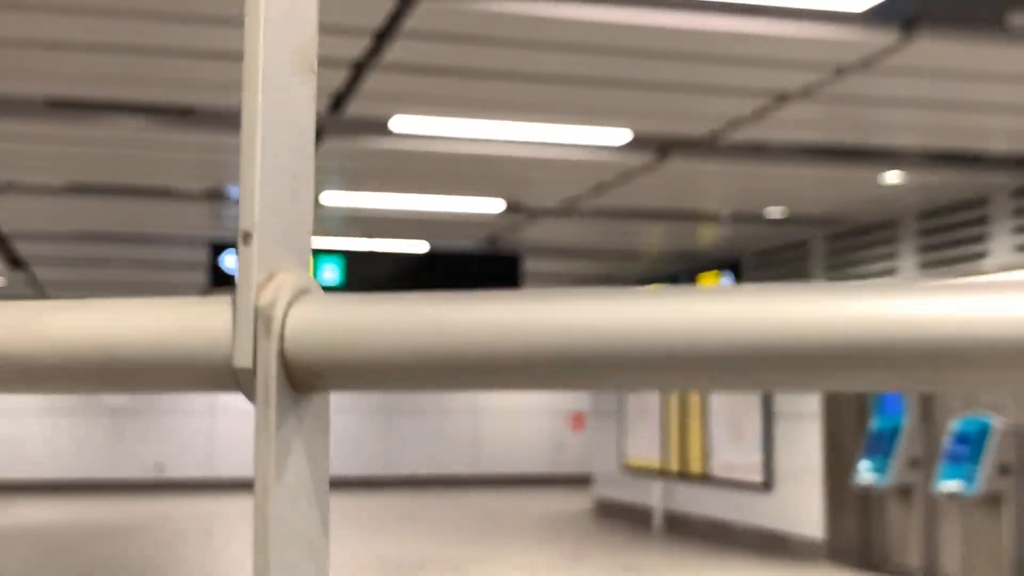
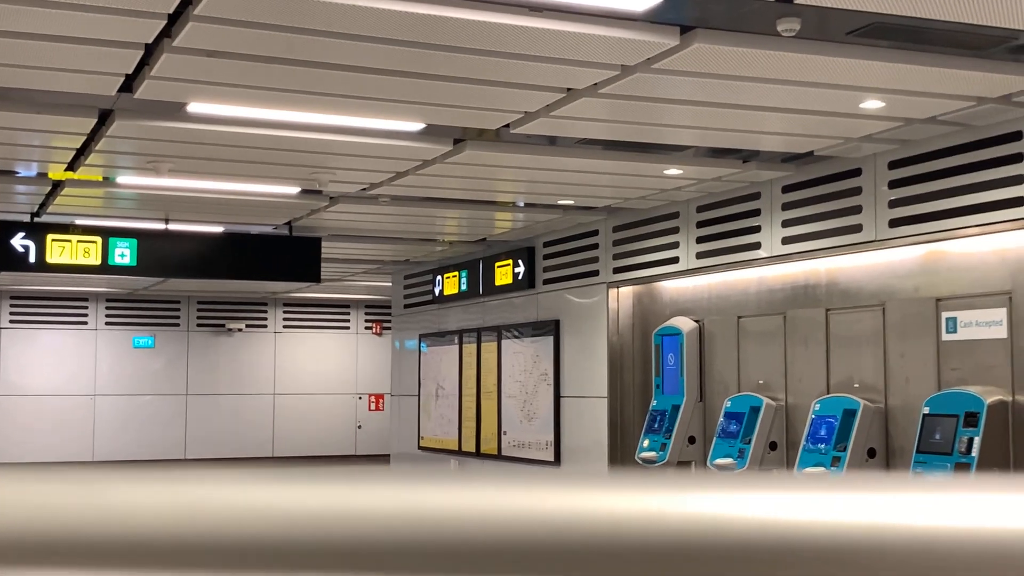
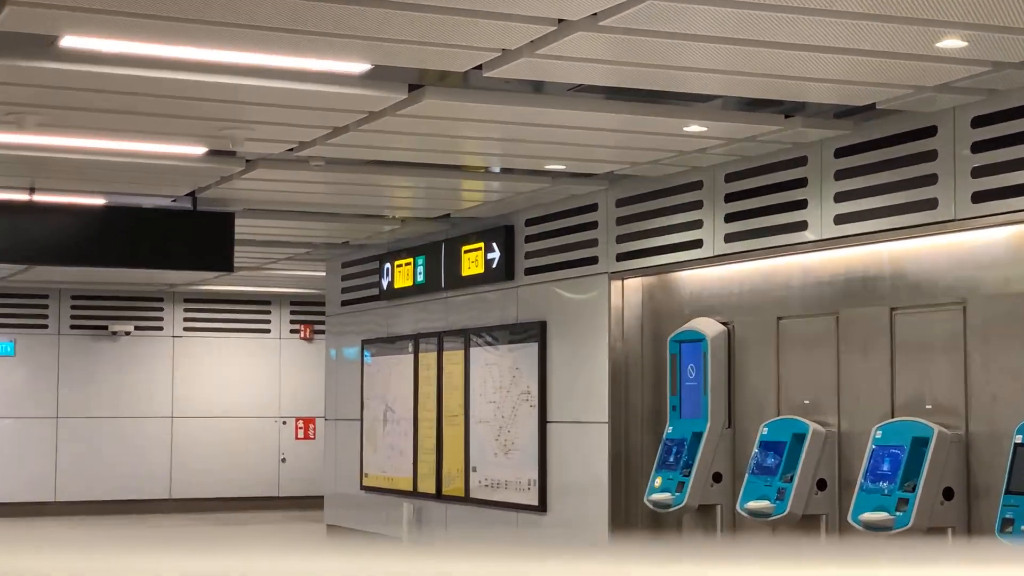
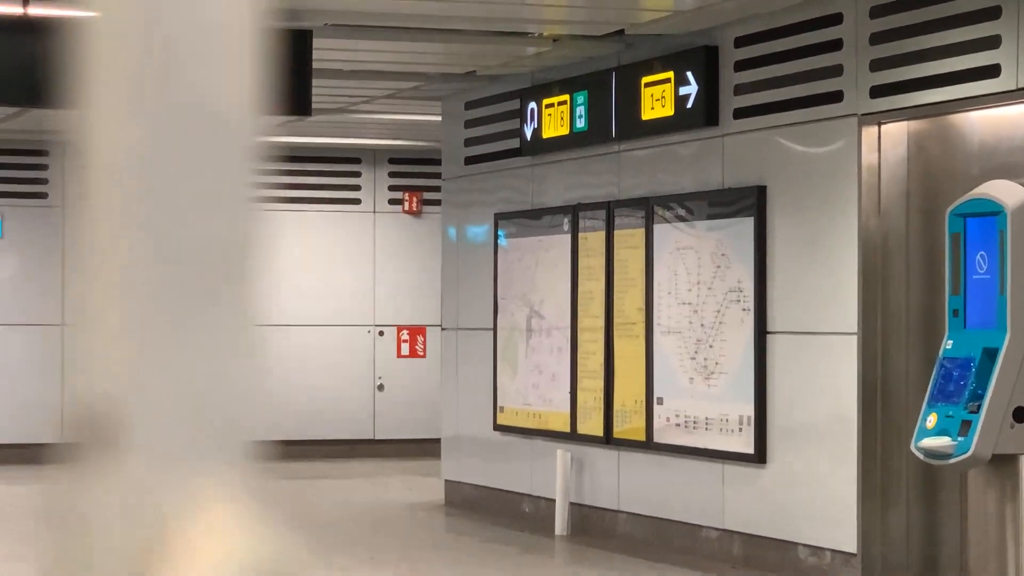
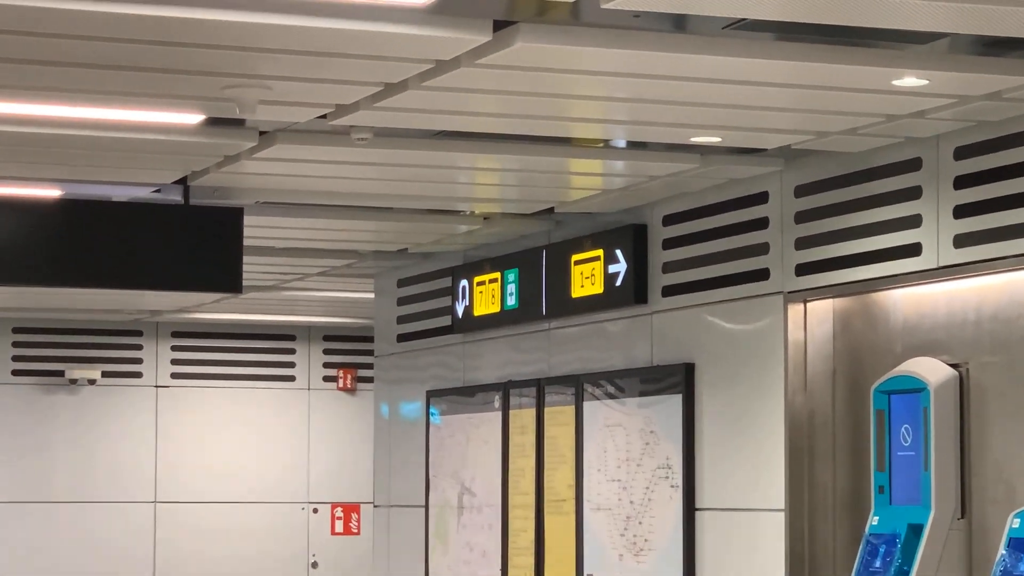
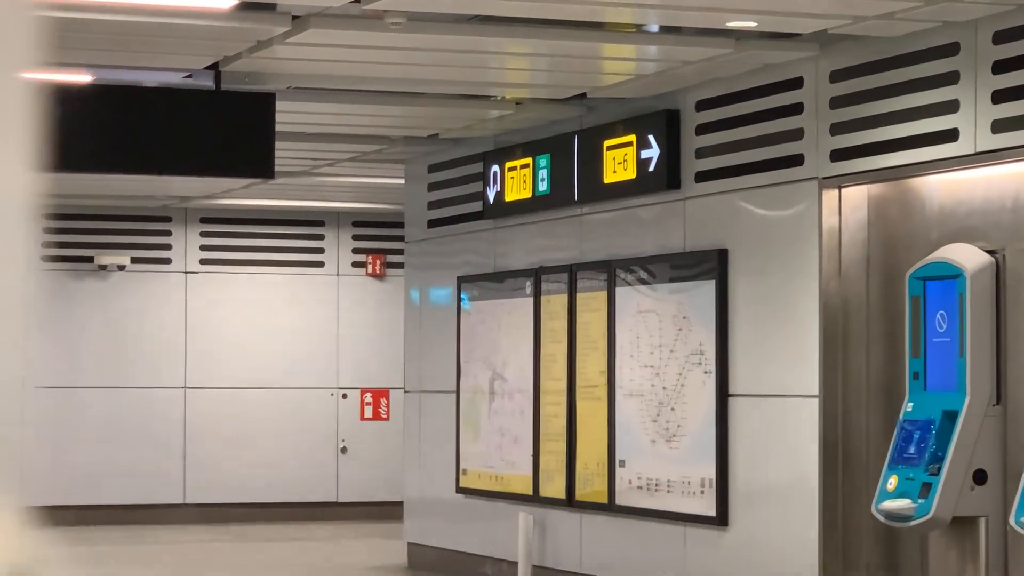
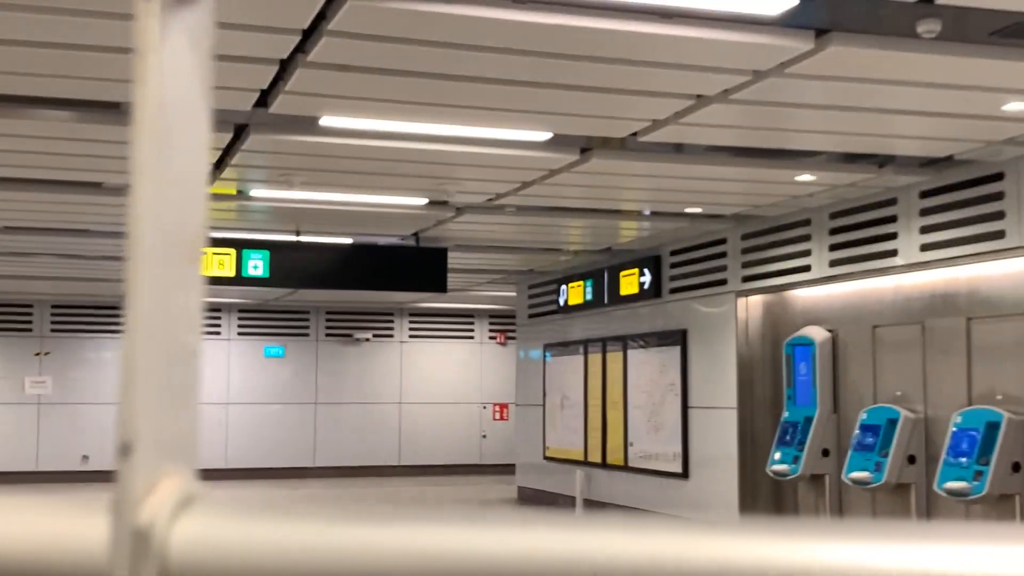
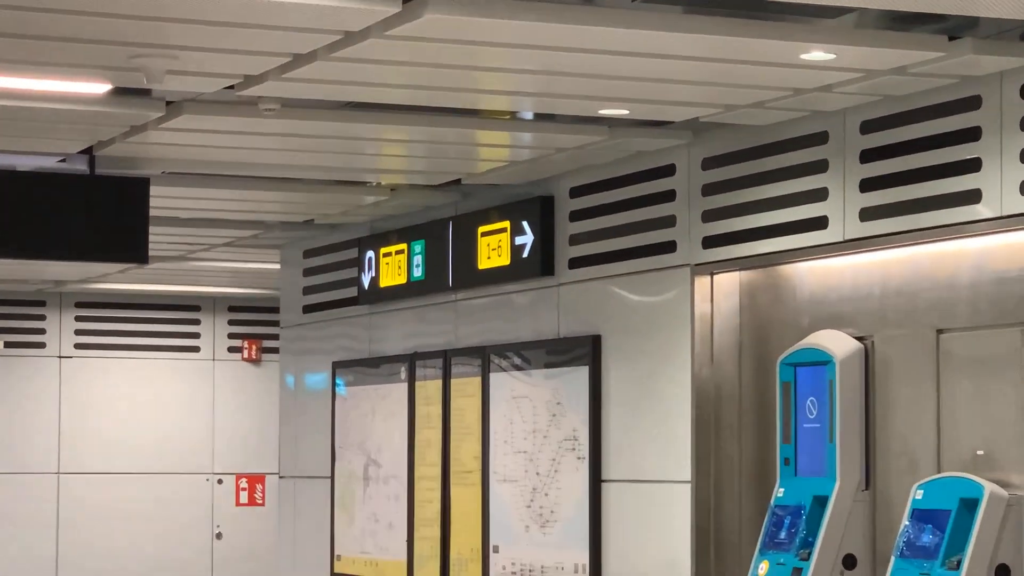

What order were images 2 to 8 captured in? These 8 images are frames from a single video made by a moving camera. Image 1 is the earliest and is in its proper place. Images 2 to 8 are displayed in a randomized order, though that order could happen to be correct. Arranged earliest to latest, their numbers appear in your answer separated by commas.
7, 2, 3, 8, 5, 6, 4
